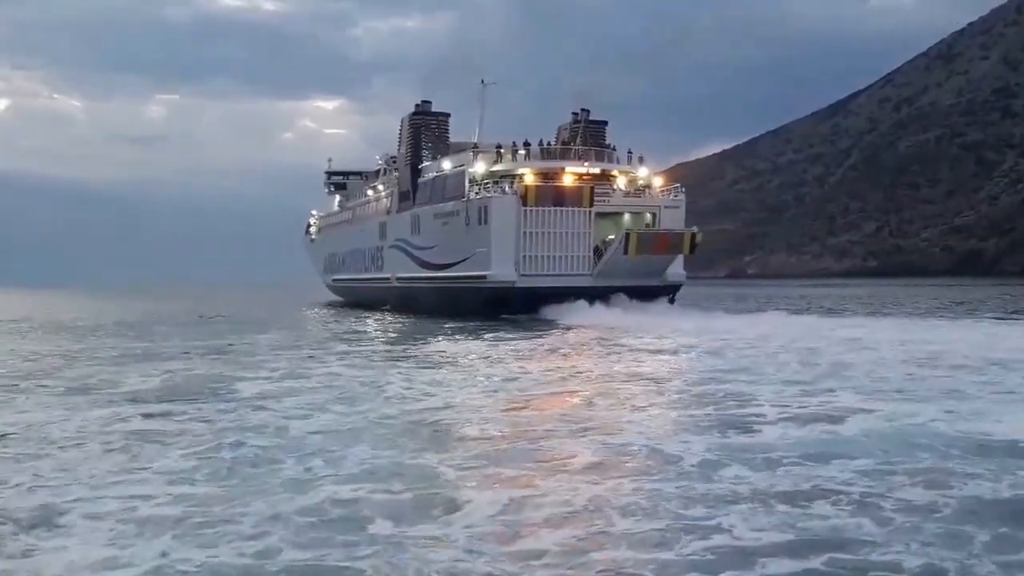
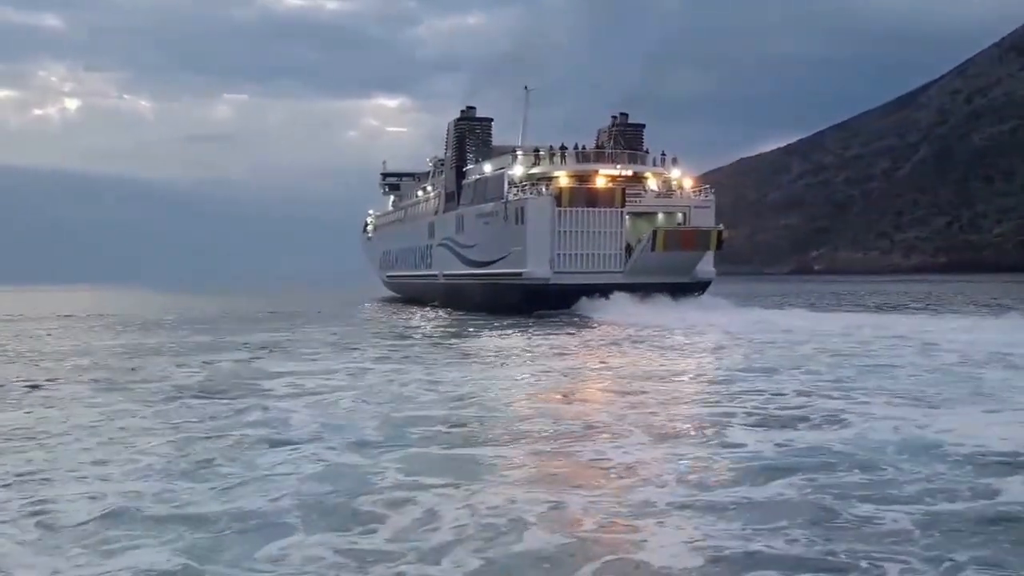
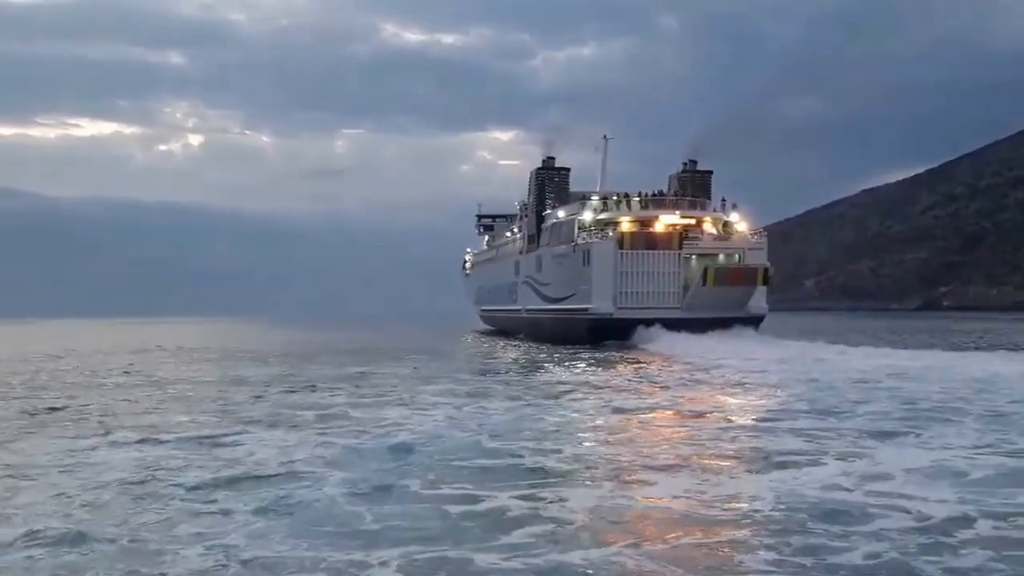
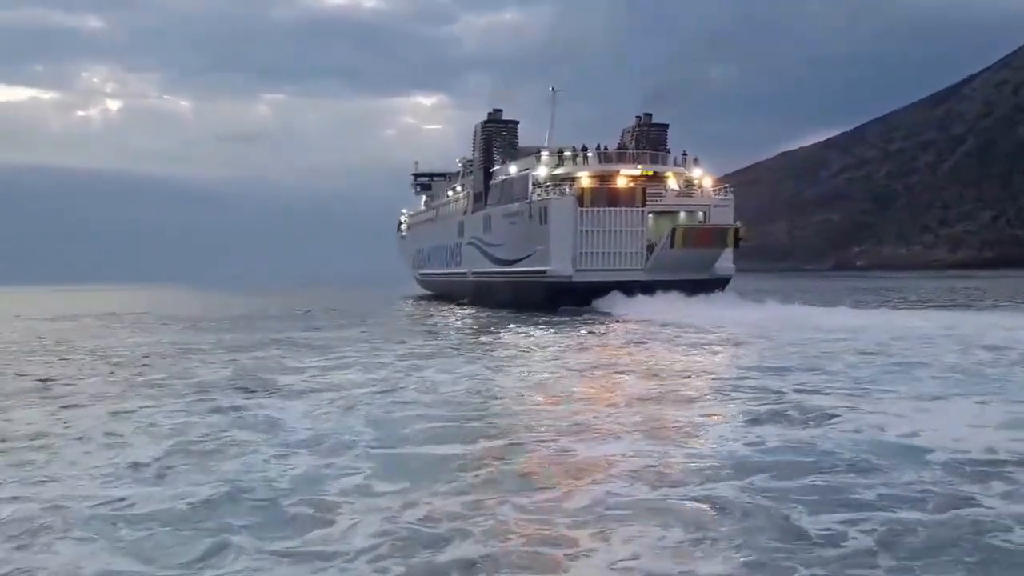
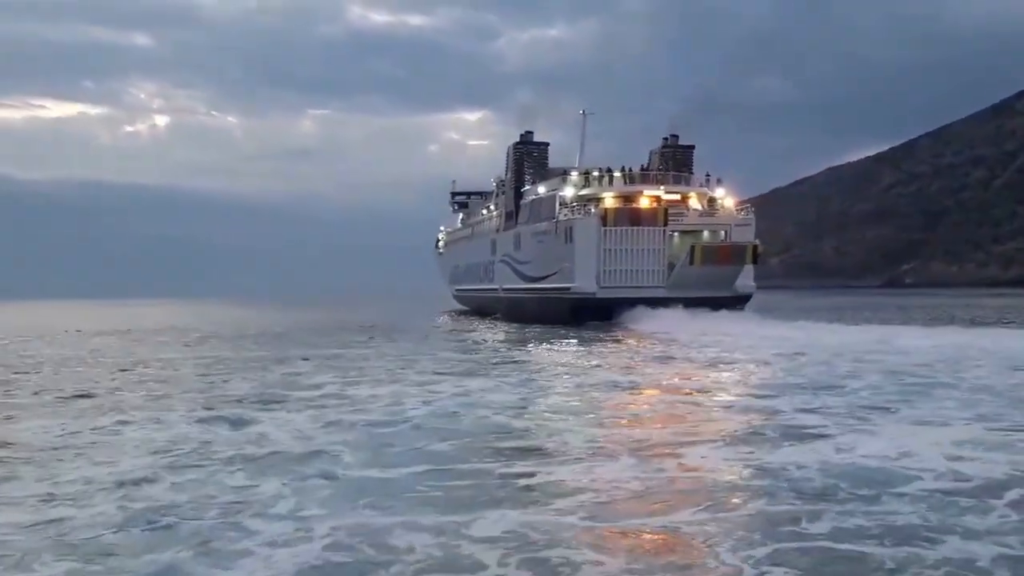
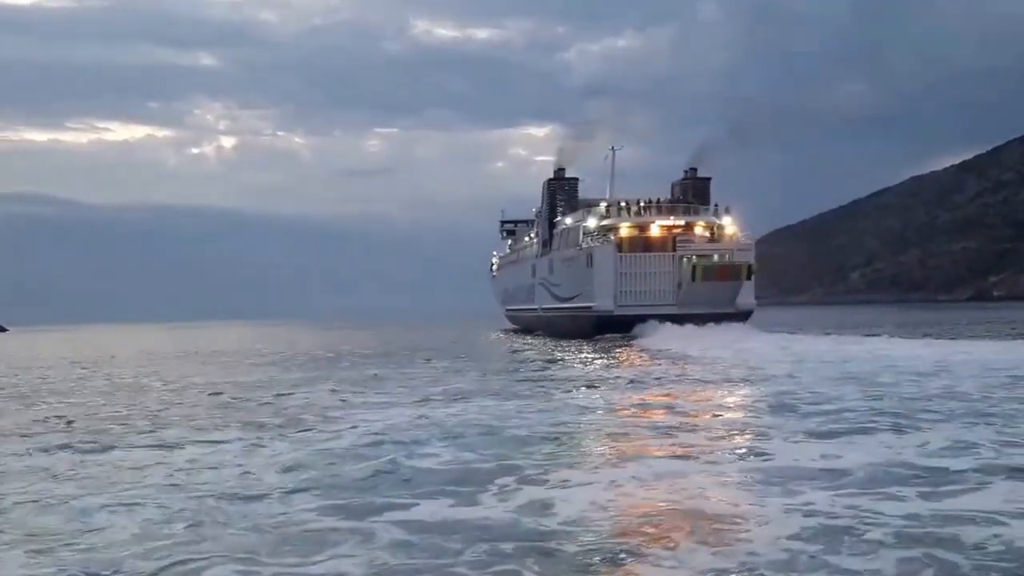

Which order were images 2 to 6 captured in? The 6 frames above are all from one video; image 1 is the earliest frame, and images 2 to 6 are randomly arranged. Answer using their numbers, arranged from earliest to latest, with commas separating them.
2, 4, 5, 3, 6
